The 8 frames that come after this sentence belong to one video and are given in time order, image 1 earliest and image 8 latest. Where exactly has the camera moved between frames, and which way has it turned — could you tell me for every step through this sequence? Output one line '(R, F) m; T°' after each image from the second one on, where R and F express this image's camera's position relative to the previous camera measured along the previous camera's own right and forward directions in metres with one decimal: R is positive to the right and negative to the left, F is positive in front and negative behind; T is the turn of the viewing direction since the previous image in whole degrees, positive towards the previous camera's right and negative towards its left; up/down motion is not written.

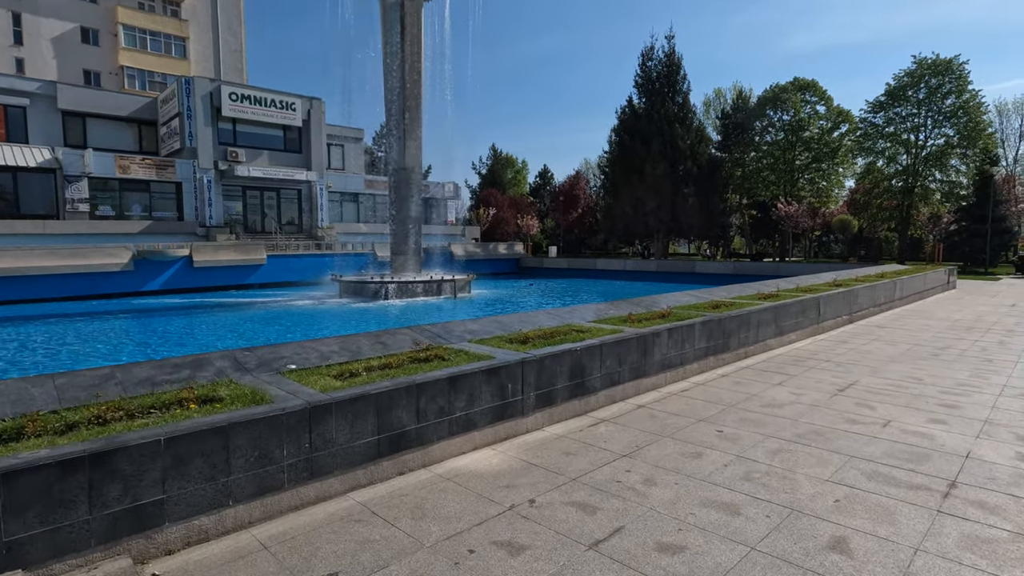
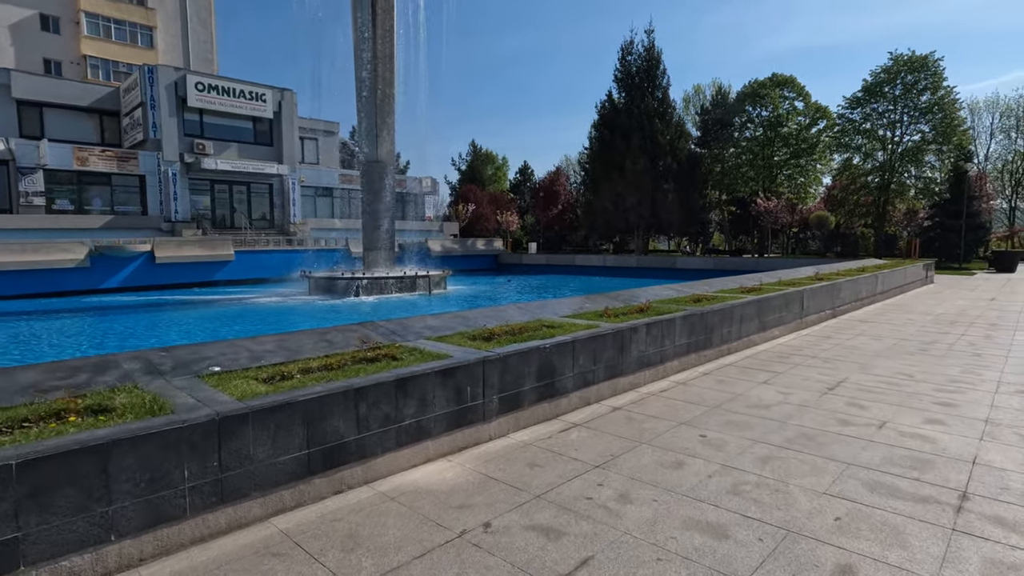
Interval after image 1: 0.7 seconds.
(+0.2, +0.5) m; +2°
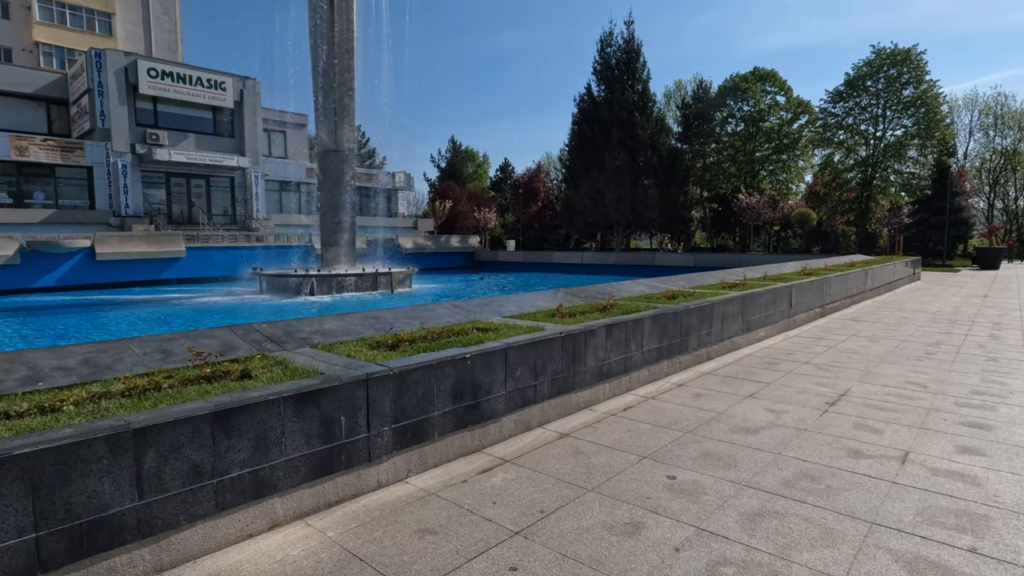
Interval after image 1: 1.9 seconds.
(+0.5, +1.1) m; +2°
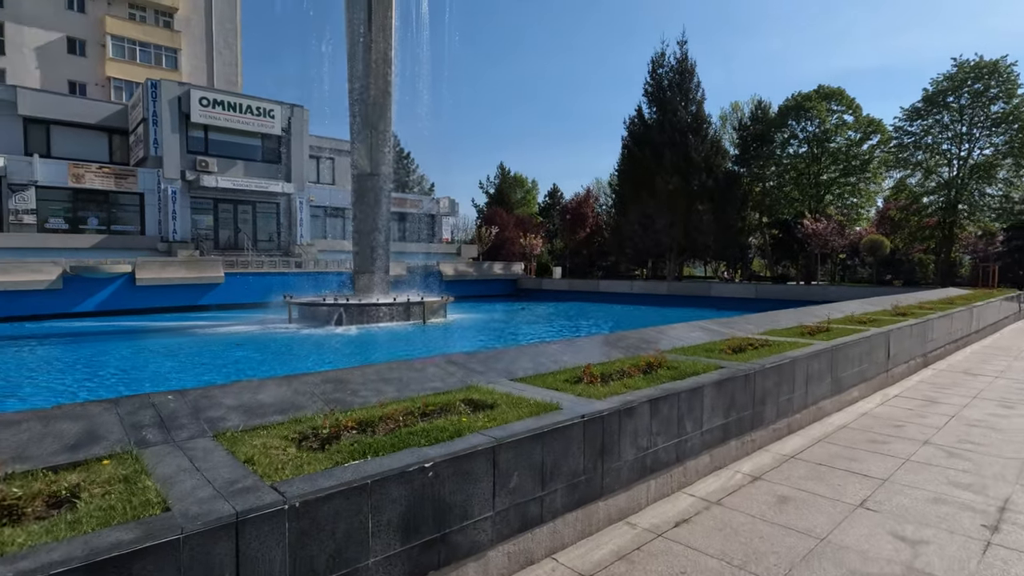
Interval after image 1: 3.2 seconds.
(+0.2, +1.2) m; -5°
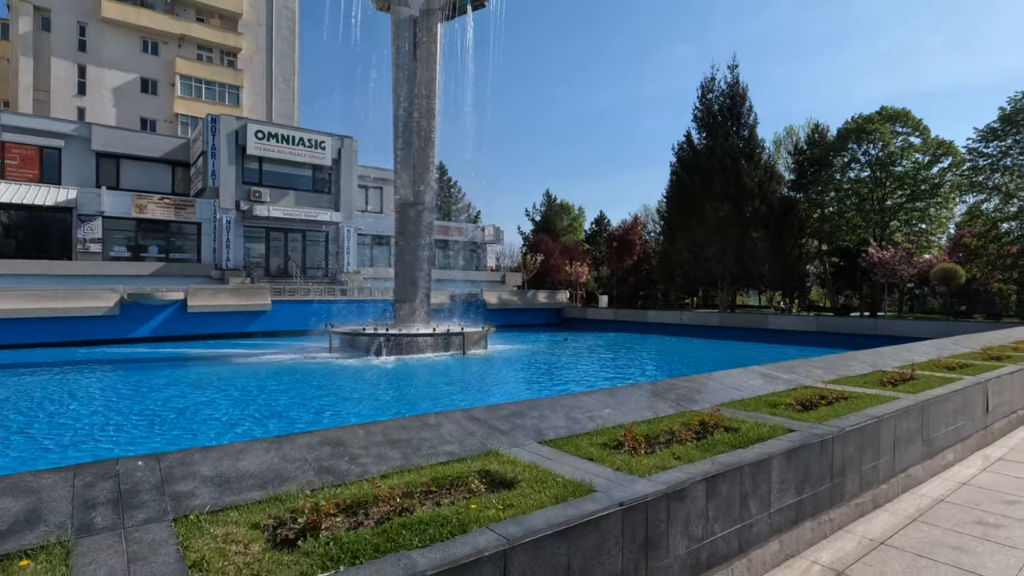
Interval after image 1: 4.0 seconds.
(+0.1, +0.5) m; -5°
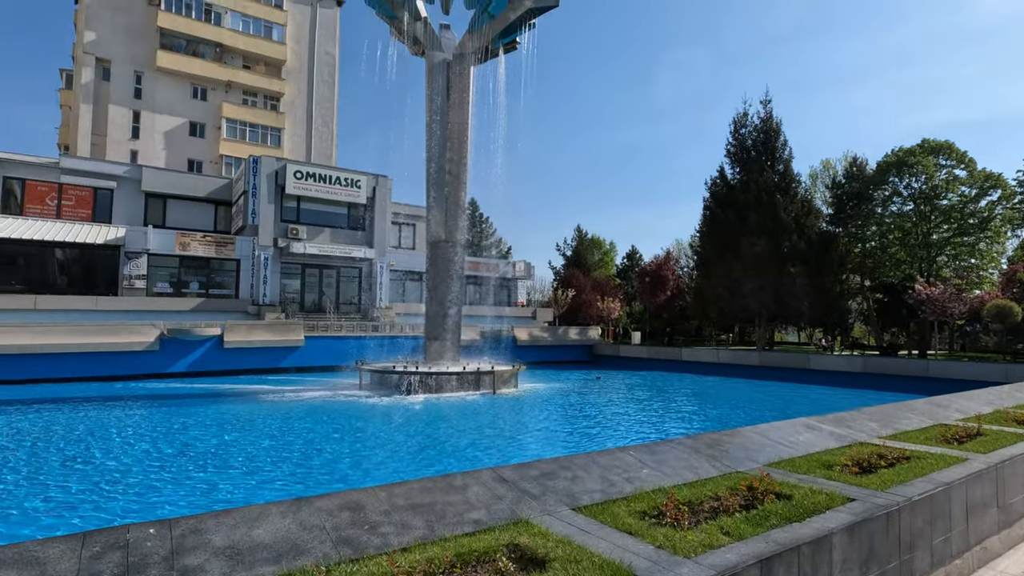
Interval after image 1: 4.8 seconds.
(0.0, +0.2) m; -3°
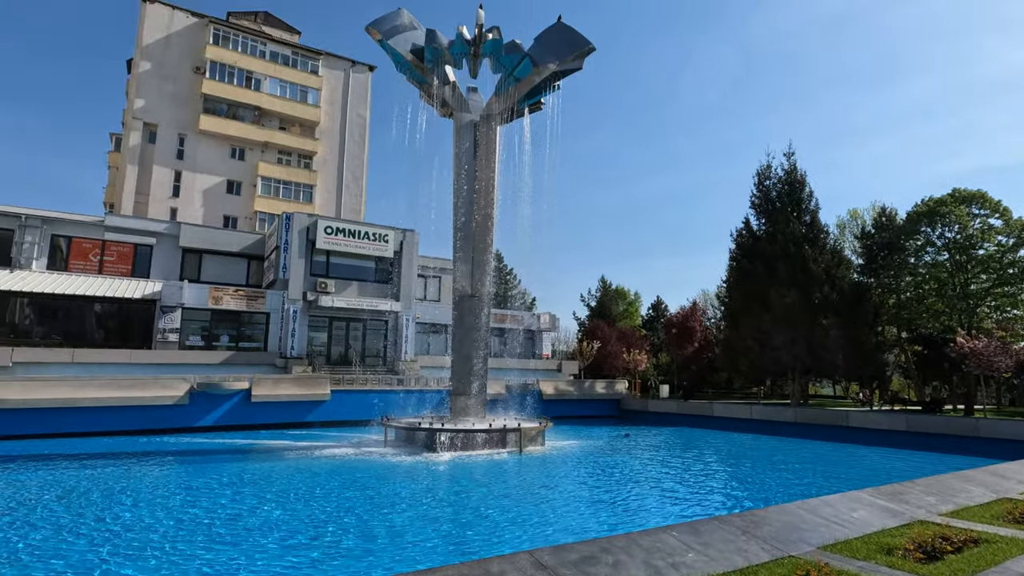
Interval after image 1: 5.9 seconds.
(-0.1, 0.0) m; -2°
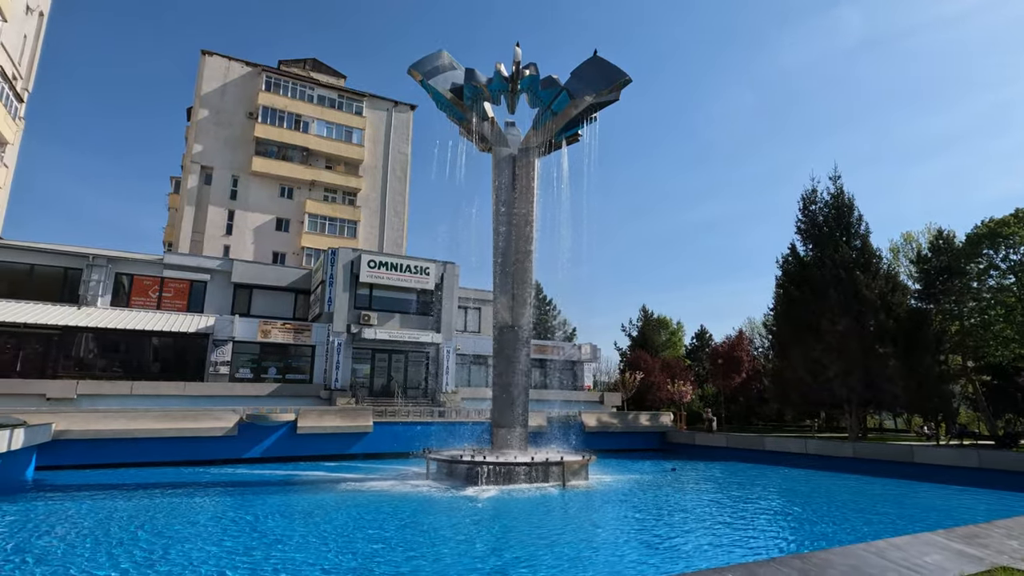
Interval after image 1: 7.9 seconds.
(0.0, 0.0) m; -4°
